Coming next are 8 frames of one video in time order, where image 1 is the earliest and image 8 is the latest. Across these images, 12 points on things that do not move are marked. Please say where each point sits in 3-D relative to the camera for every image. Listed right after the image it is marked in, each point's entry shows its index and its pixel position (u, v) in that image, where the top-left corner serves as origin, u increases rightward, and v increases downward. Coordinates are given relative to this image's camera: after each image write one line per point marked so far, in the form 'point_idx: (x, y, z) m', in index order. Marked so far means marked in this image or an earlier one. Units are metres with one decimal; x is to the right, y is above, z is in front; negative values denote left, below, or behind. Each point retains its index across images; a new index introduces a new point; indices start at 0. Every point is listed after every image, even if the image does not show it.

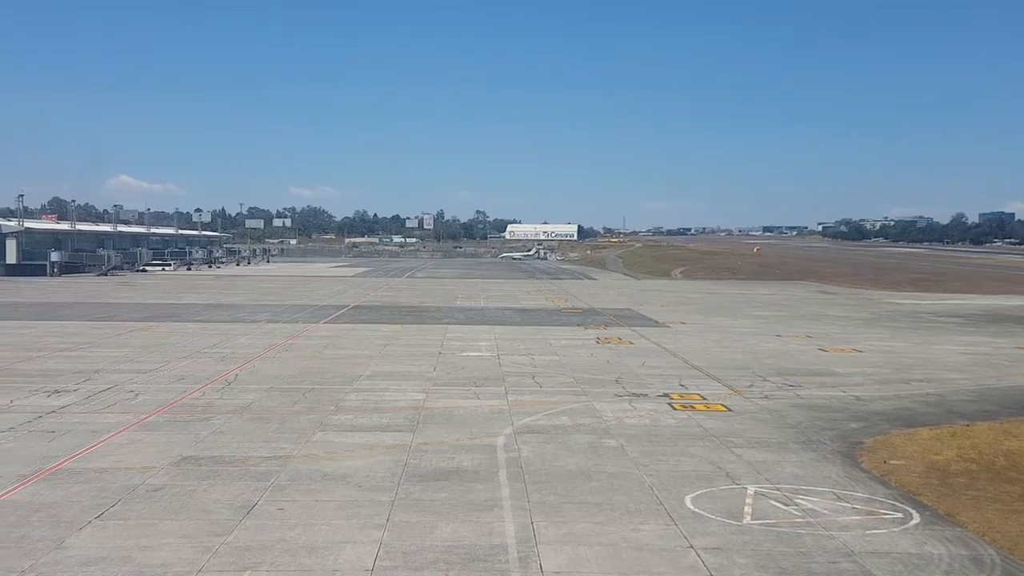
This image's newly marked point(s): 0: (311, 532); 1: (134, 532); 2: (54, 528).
0: (-3.9, -4.7, +19.4) m
1: (-7.4, -4.7, +19.6) m
2: (-9.1, -4.7, +19.8) m
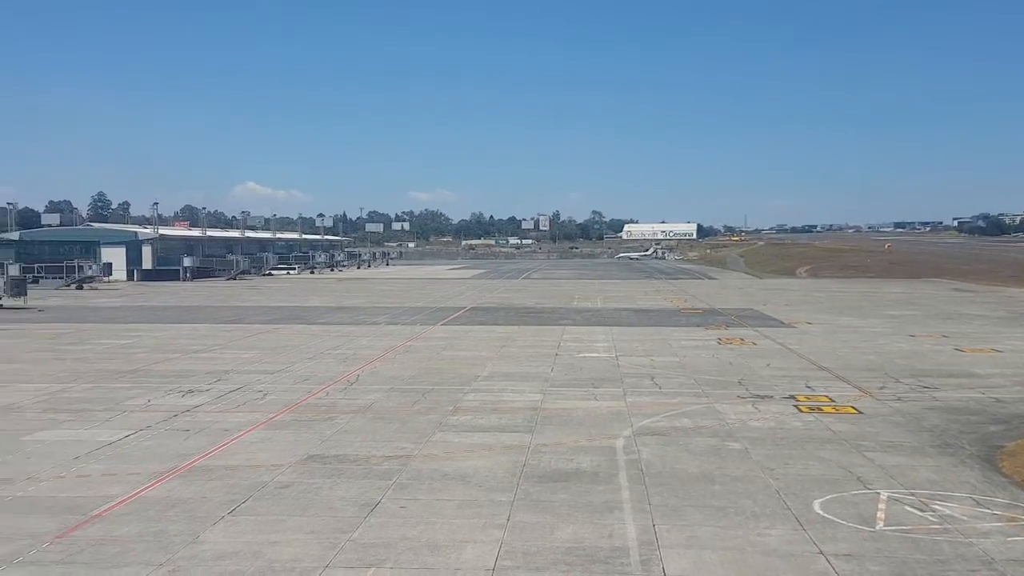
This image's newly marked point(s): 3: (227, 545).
0: (-1.6, -4.7, +19.7) m
1: (-5.0, -4.8, +20.2) m
2: (-6.6, -4.8, +20.6) m
3: (-5.6, -4.9, +19.3) m
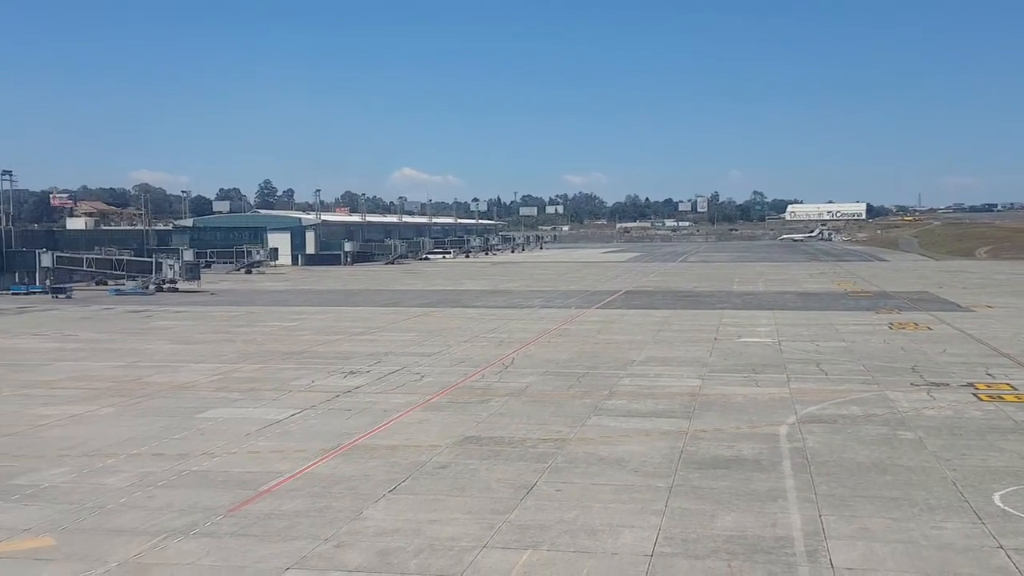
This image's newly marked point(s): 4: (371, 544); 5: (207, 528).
0: (+1.5, -4.4, +19.6) m
1: (-1.8, -4.5, +20.6) m
2: (-3.4, -4.4, +21.2) m
3: (-2.5, -4.6, +19.8) m
4: (-2.7, -4.7, +18.6) m
5: (-6.1, -4.7, +19.8) m
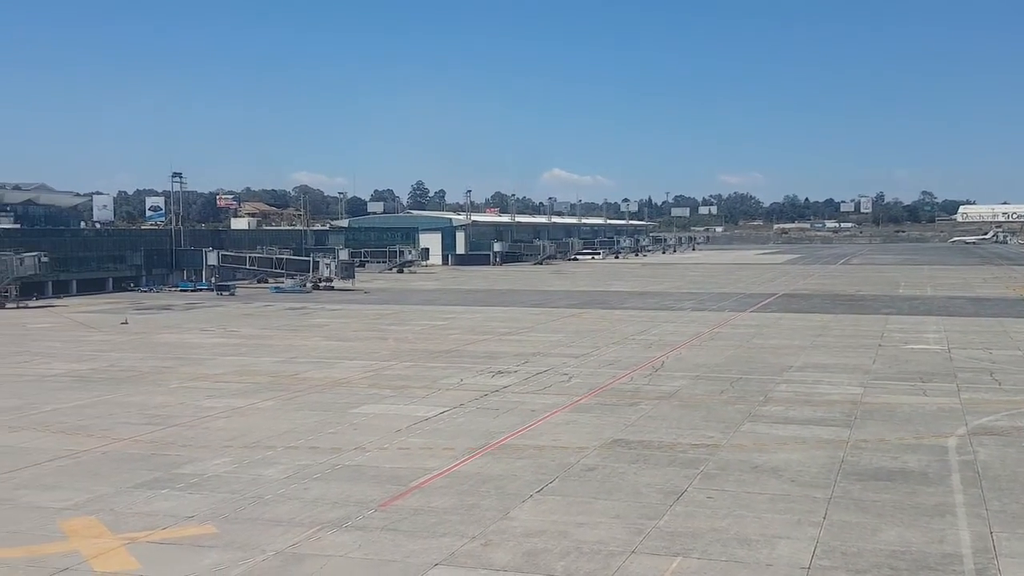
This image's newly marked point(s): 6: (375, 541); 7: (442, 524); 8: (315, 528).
0: (+4.4, -4.4, +19.1) m
1: (+1.2, -4.5, +20.5) m
2: (-0.2, -4.4, +21.3) m
3: (+0.5, -4.6, +19.8) m
4: (+0.1, -4.7, +18.6) m
5: (-3.1, -4.7, +20.2) m
6: (-2.8, -4.7, +19.0) m
7: (-1.5, -4.6, +19.9) m
8: (-4.0, -4.7, +19.9) m
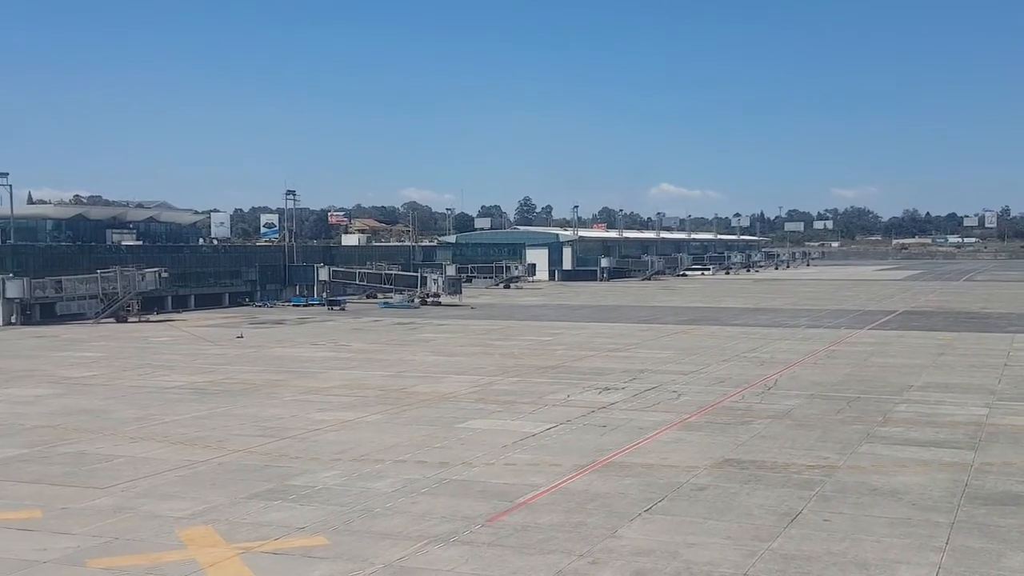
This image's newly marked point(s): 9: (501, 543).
0: (+6.5, -4.7, +18.5) m
1: (+3.4, -4.8, +20.2) m
2: (+2.1, -4.8, +21.1) m
3: (+2.6, -4.9, +19.5) m
4: (+2.1, -5.0, +18.4) m
5: (-0.9, -5.0, +20.3) m
6: (-0.6, -5.0, +19.0) m
7: (+0.7, -5.0, +19.8) m
8: (-1.8, -5.0, +20.1) m
9: (-0.2, -5.0, +19.8) m
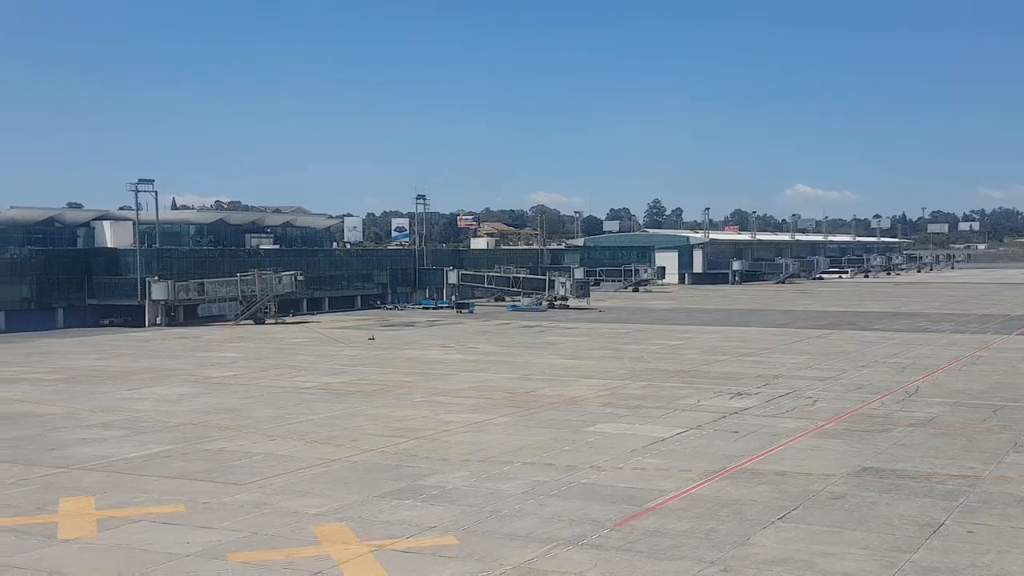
0: (+9.0, -4.8, +17.7) m
1: (+6.2, -4.9, +19.7) m
2: (+4.9, -4.8, +20.8) m
3: (+5.3, -5.0, +19.1) m
4: (+4.7, -5.1, +18.0) m
5: (+1.8, -5.0, +20.2) m
6: (+2.0, -5.1, +18.9) m
7: (+3.4, -5.0, +19.6) m
8: (+0.9, -5.1, +20.1) m
9: (+2.5, -5.0, +19.7) m
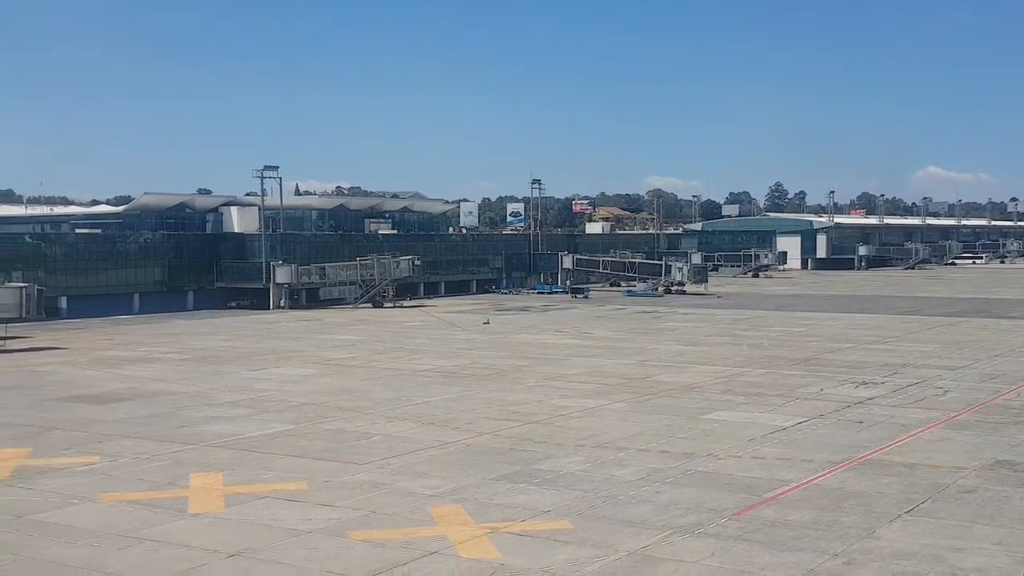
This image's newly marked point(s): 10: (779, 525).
0: (+11.0, -4.6, +16.7) m
1: (+8.4, -4.6, +19.0) m
2: (+7.2, -4.5, +20.1) m
3: (+7.5, -4.7, +18.5) m
4: (+6.8, -4.8, +17.4) m
5: (+4.2, -4.7, +19.9) m
6: (+4.2, -4.8, +18.6) m
7: (+5.7, -4.7, +19.1) m
8: (+3.2, -4.8, +19.9) m
9: (+4.7, -4.8, +19.3) m
10: (+5.5, -4.7, +20.0) m
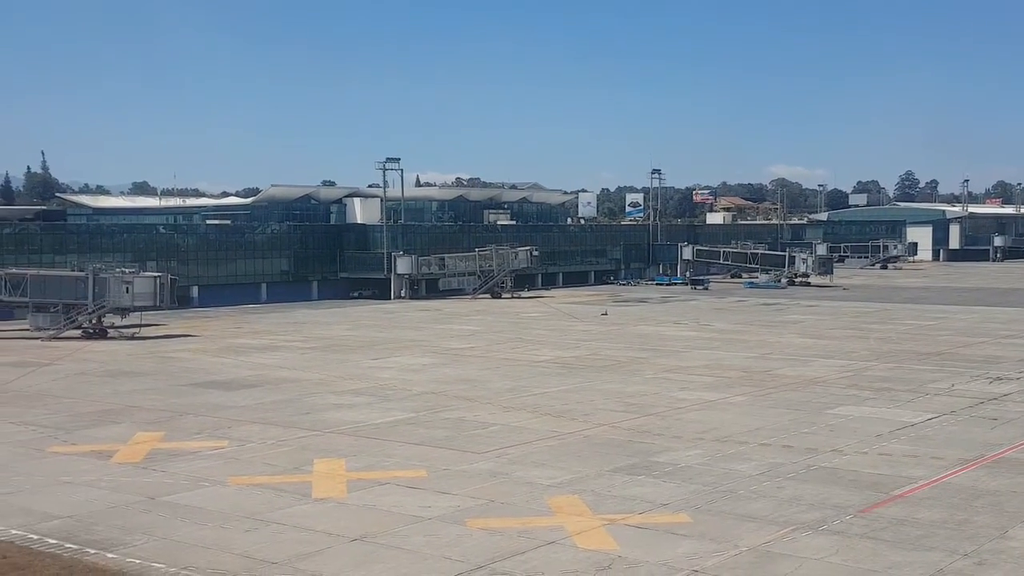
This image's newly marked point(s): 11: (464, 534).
0: (+13.2, -4.4, +15.6) m
1: (+10.8, -4.4, +18.1) m
2: (+9.7, -4.4, +19.4) m
3: (+9.8, -4.6, +17.7) m
4: (+9.0, -4.6, +16.8) m
5: (+6.6, -4.6, +19.4) m
6: (+6.5, -4.6, +18.1) m
7: (+8.0, -4.6, +18.5) m
8: (+5.7, -4.6, +19.5) m
9: (+7.1, -4.6, +18.8) m
10: (+7.9, -4.5, +19.4) m
11: (-0.7, -4.7, +19.3) m
